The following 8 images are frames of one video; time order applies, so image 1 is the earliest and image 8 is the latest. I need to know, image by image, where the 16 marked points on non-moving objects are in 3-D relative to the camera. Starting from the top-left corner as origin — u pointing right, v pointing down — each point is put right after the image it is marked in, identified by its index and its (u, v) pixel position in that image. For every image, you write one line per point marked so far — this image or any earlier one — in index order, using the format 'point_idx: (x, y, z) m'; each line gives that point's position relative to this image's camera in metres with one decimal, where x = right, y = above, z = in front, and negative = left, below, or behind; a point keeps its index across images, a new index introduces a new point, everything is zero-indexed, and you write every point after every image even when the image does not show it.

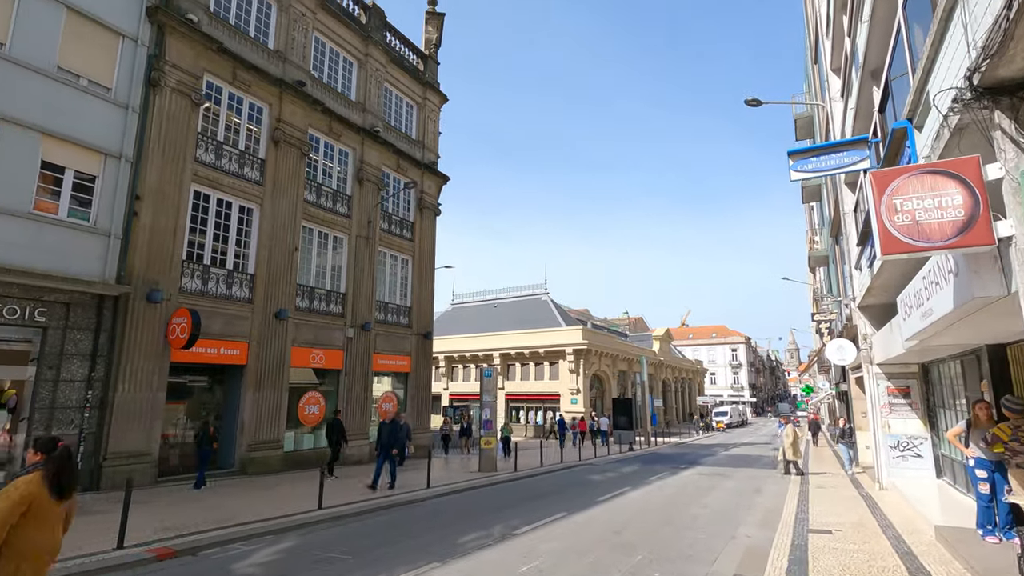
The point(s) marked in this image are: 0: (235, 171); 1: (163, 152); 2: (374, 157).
0: (-7.7, +3.2, +15.0) m
1: (-8.5, +3.3, +13.1) m
2: (-5.1, +4.8, +19.7) m
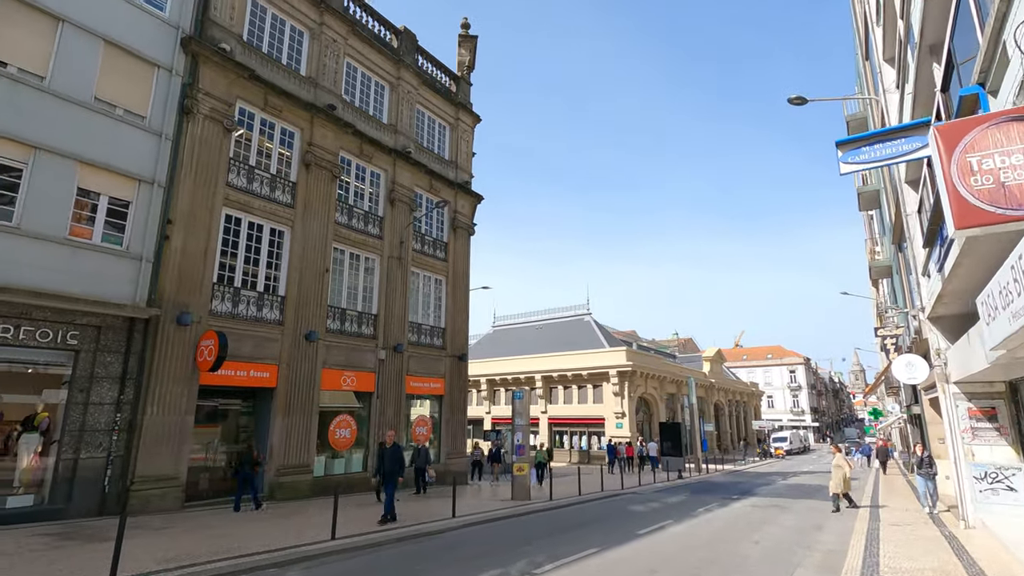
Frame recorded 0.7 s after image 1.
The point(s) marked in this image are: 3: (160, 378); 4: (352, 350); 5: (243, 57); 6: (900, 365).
0: (-6.9, +2.6, +15.1) m
1: (-7.9, +2.8, +13.3) m
2: (-3.9, +4.0, +19.7) m
3: (-7.9, -2.0, +12.0) m
4: (-5.0, -2.0, +16.8) m
5: (-7.5, +6.5, +15.0) m
6: (+8.6, -1.7, +11.9) m
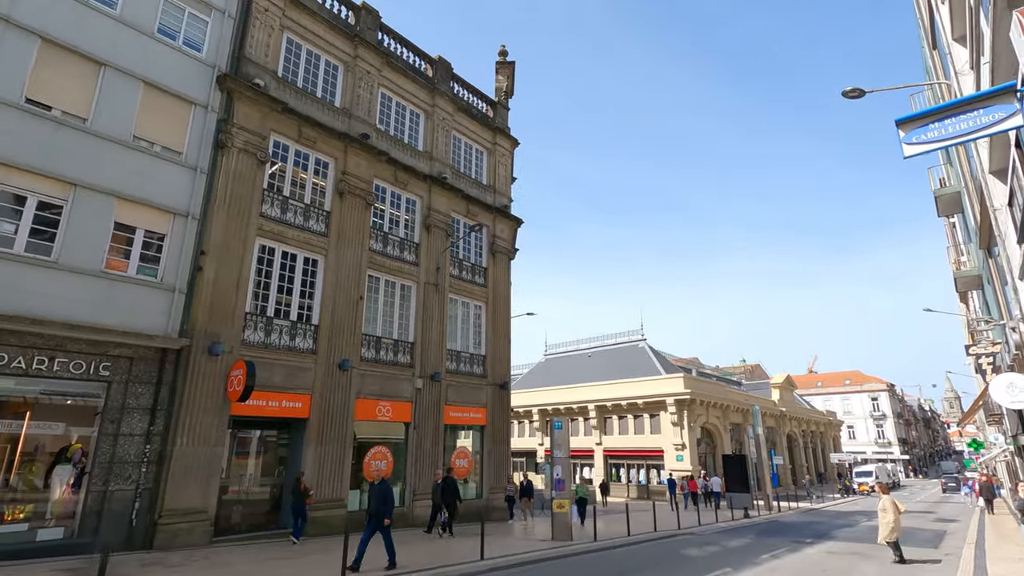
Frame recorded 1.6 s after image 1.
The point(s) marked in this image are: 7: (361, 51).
0: (-6.0, +1.8, +15.2) m
1: (-7.2, +2.0, +13.5) m
2: (-2.5, +3.1, +19.5) m
3: (-7.2, -2.7, +12.0) m
4: (-3.8, -2.8, +16.4) m
5: (-6.7, +5.6, +15.3) m
6: (+9.2, -1.9, +10.1) m
7: (-5.0, +7.8, +17.7) m
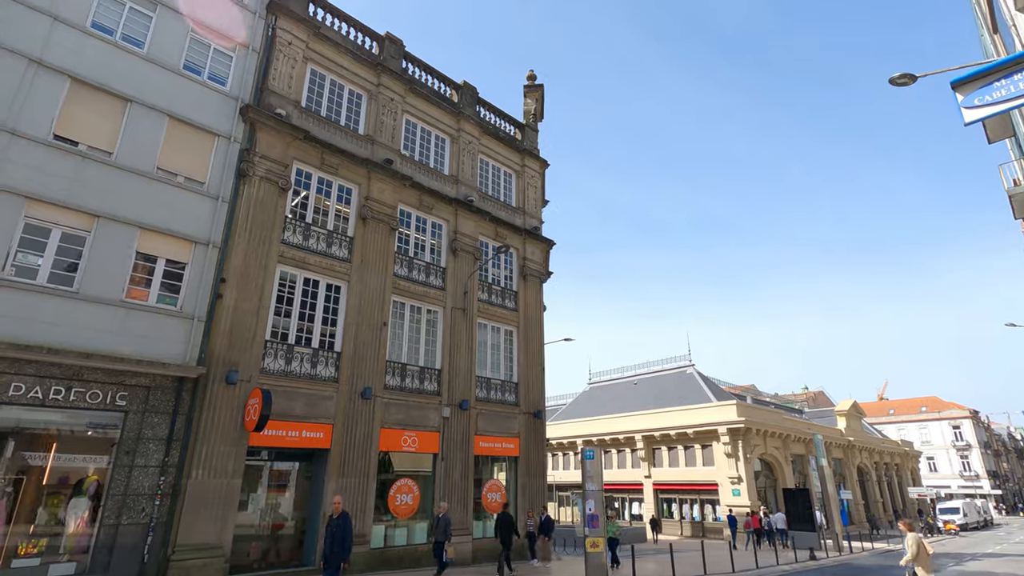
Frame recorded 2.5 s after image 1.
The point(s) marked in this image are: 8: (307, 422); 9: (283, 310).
0: (-5.3, +1.0, +15.1) m
1: (-6.6, +1.3, +13.5) m
2: (-1.5, +2.2, +19.1) m
3: (-6.7, -3.3, +11.7) m
4: (-2.9, -3.5, +15.8) m
5: (-6.1, +4.8, +15.5) m
6: (+9.5, -1.8, +8.5) m
7: (-4.3, +6.9, +17.9) m
8: (-5.2, -3.4, +13.5) m
9: (-6.0, -0.6, +14.0) m
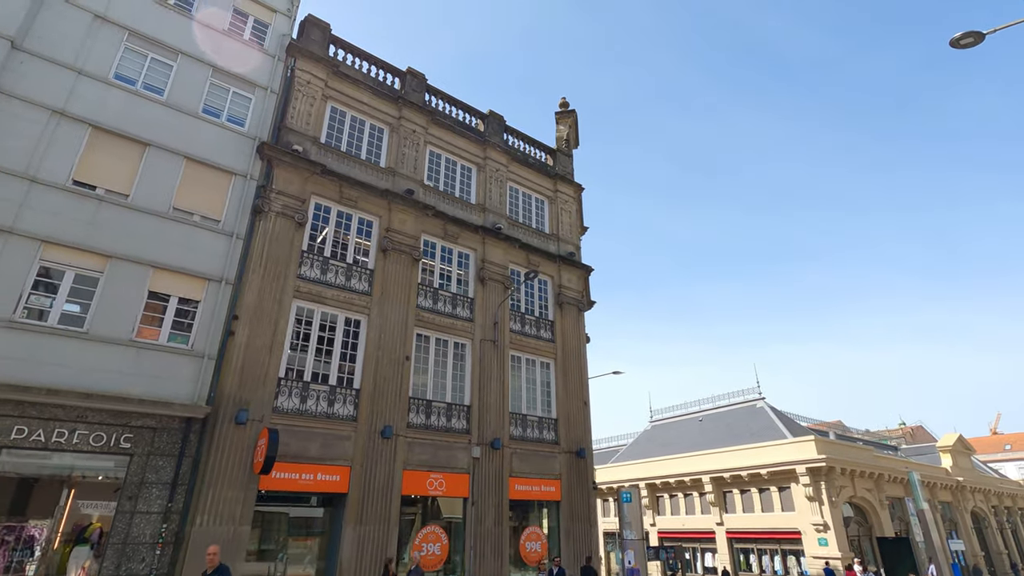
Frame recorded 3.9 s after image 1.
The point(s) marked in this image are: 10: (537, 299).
0: (-4.7, +0.1, +14.6) m
1: (-6.1, +0.4, +13.3) m
2: (-0.5, +1.1, +18.3) m
3: (-6.2, -4.1, +11.1) m
4: (-2.0, -4.4, +14.7) m
5: (-5.6, +3.8, +15.4) m
6: (+9.4, -1.5, +6.2) m
7: (-3.5, +5.8, +17.8) m
8: (-4.5, -4.2, +12.8) m
9: (-5.4, -1.5, +13.5) m
10: (+0.9, -0.4, +19.3) m
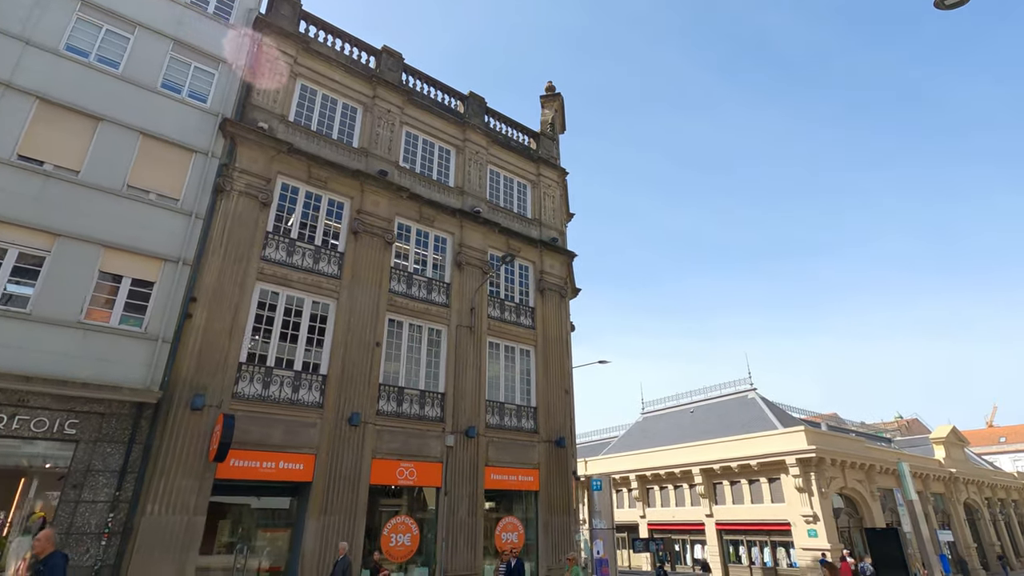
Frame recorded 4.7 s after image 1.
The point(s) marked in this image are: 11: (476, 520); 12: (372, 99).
0: (-5.4, +0.6, +14.1) m
1: (-6.8, +0.9, +12.8) m
2: (-1.2, +1.6, +17.8) m
3: (-6.9, -3.6, +10.7) m
4: (-2.7, -4.0, +14.3) m
5: (-6.3, +4.3, +14.9) m
6: (+8.7, -1.2, +5.8) m
7: (-4.2, +6.3, +17.2) m
8: (-5.2, -3.8, +12.3) m
9: (-6.0, -1.0, +13.0) m
10: (+0.2, +0.1, +18.8) m
11: (-1.0, -6.3, +14.6) m
12: (-4.5, +6.0, +17.1) m
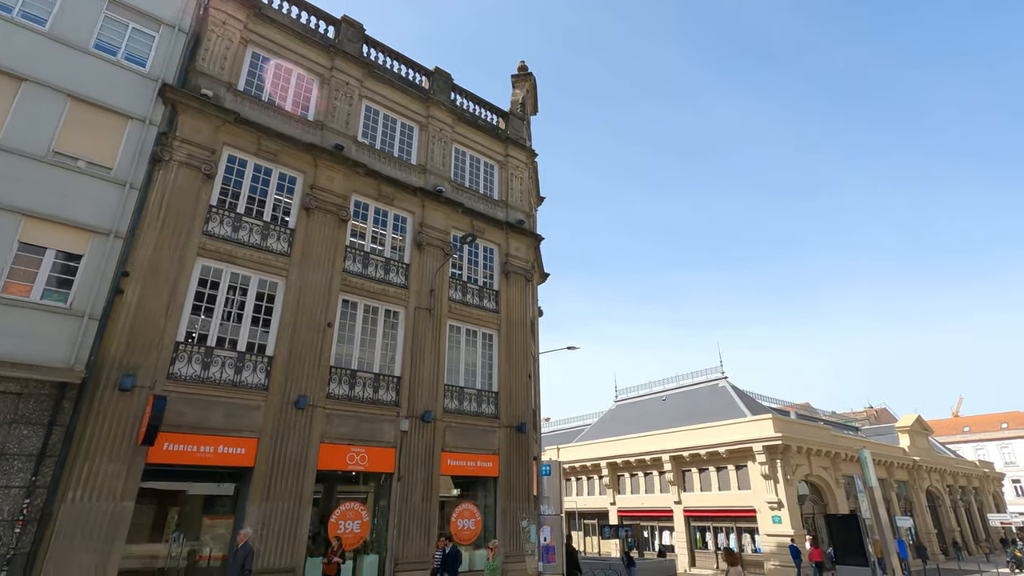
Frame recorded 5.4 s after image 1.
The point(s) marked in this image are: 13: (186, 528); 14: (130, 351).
0: (-6.4, +1.1, +13.5) m
1: (-7.9, +1.4, +12.1) m
2: (-2.4, +2.2, +17.3) m
3: (-7.9, -3.1, +10.0) m
4: (-3.8, -3.4, +13.8) m
5: (-7.3, +4.9, +14.1) m
6: (+7.8, -0.9, +5.6) m
7: (-5.3, +6.9, +16.4) m
8: (-6.3, -3.2, +11.7) m
9: (-7.1, -0.5, +12.3) m
10: (-1.0, +0.7, +18.3) m
11: (-2.2, -5.8, +14.2) m
12: (-5.6, +6.6, +16.3) m
13: (-7.3, -5.0, +10.9) m
14: (-7.8, -1.3, +10.9) m
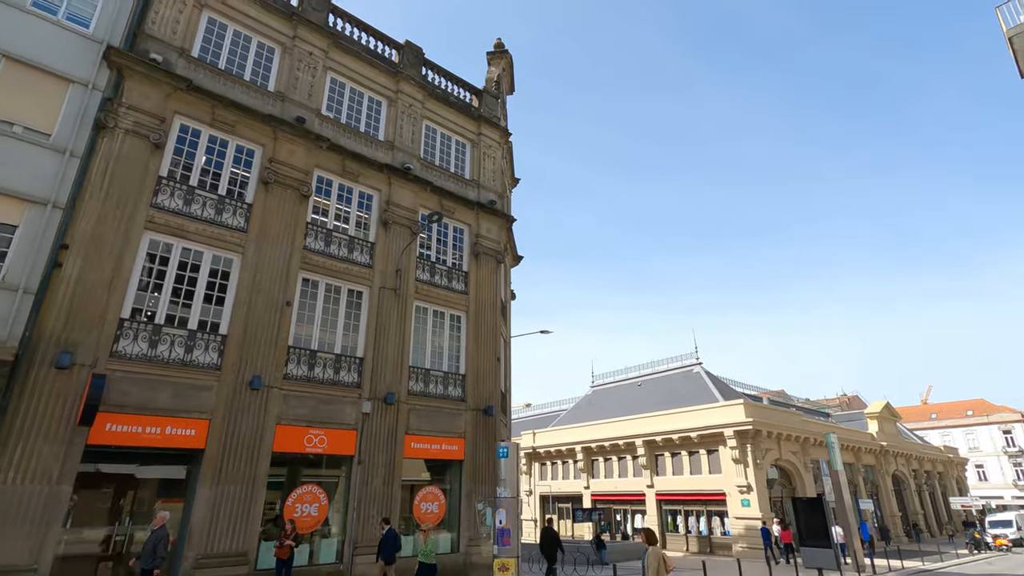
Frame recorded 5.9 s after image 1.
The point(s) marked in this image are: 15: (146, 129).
0: (-7.3, +1.7, +12.9) m
1: (-8.7, +2.0, +11.4) m
2: (-3.3, +2.8, +16.8) m
3: (-8.7, -2.6, +9.5) m
4: (-4.7, -2.9, +13.4) m
5: (-8.1, +5.5, +13.4) m
6: (+7.2, -0.7, +5.5) m
7: (-6.2, +7.5, +15.8) m
8: (-7.1, -2.7, +11.3) m
9: (-7.9, +0.1, +11.8) m
10: (-2.0, +1.3, +17.9) m
11: (-3.1, -5.3, +14.0) m
12: (-6.4, +7.3, +15.6) m
13: (-8.1, -4.4, +10.5) m
14: (-8.6, -0.8, +10.4) m
15: (-8.4, +3.6, +12.3) m
